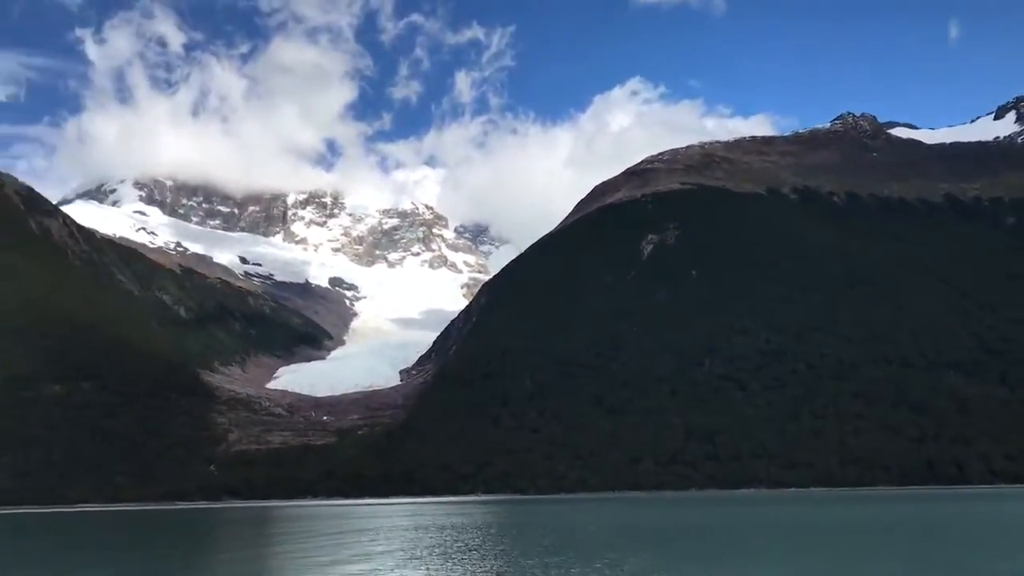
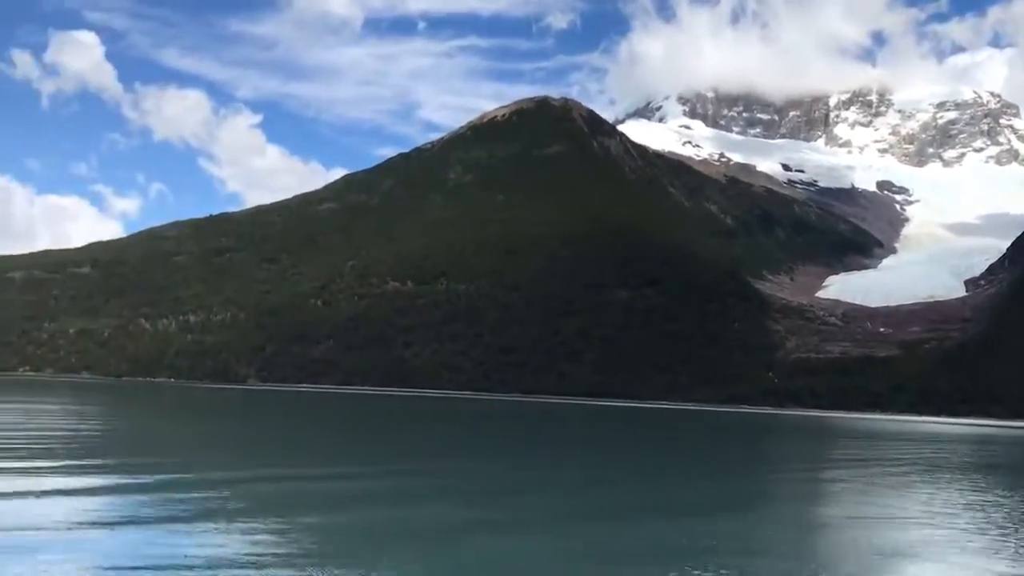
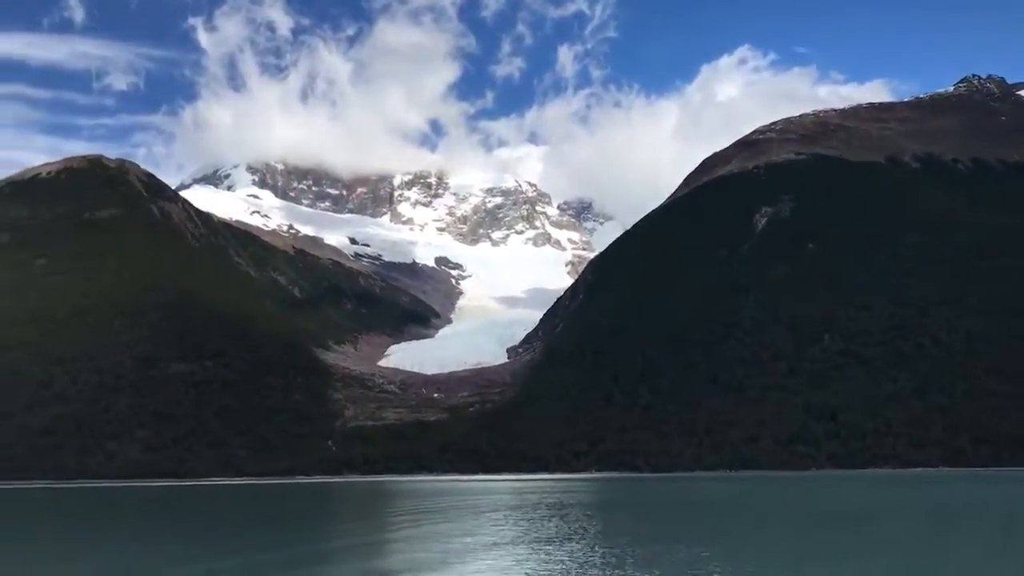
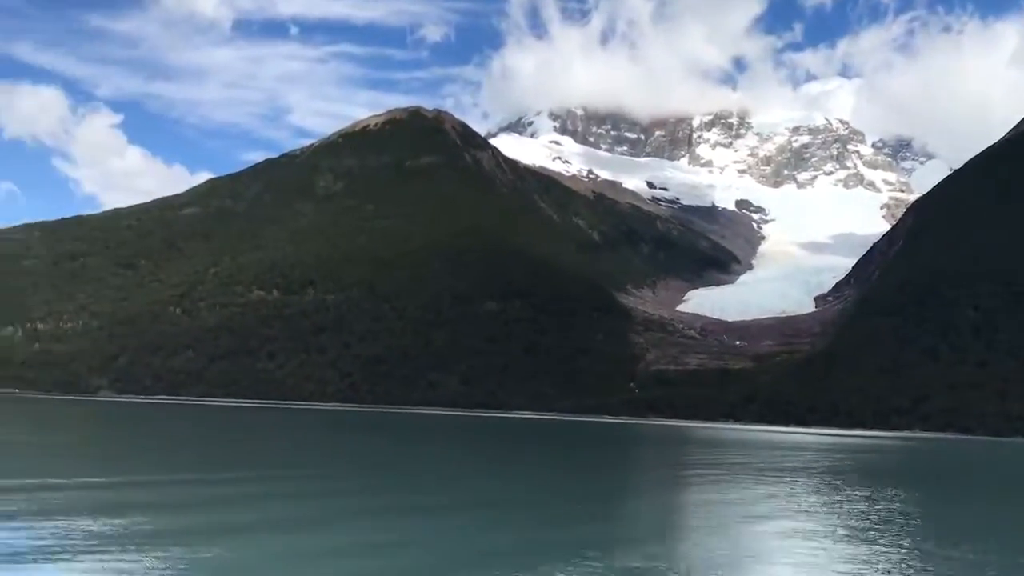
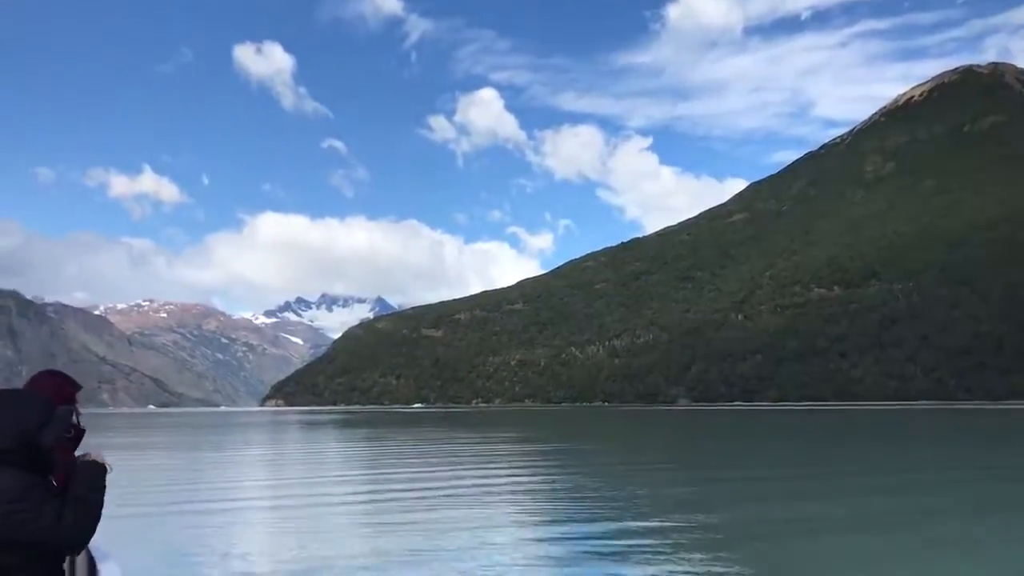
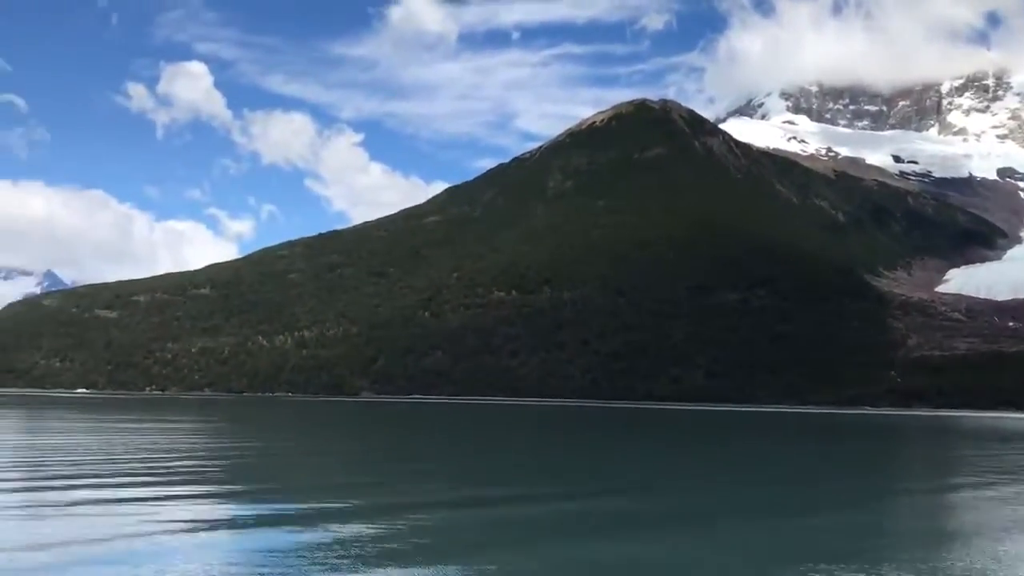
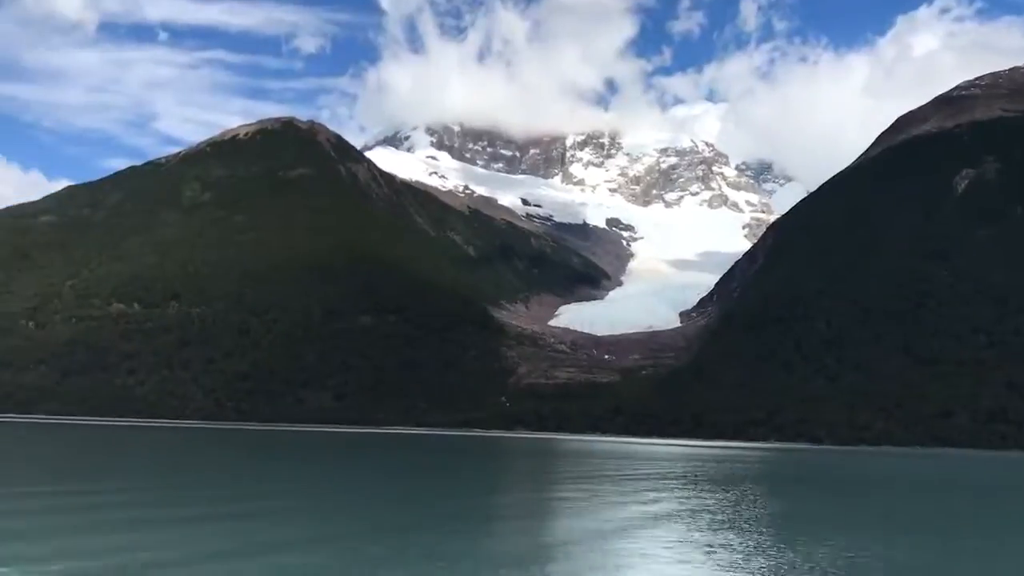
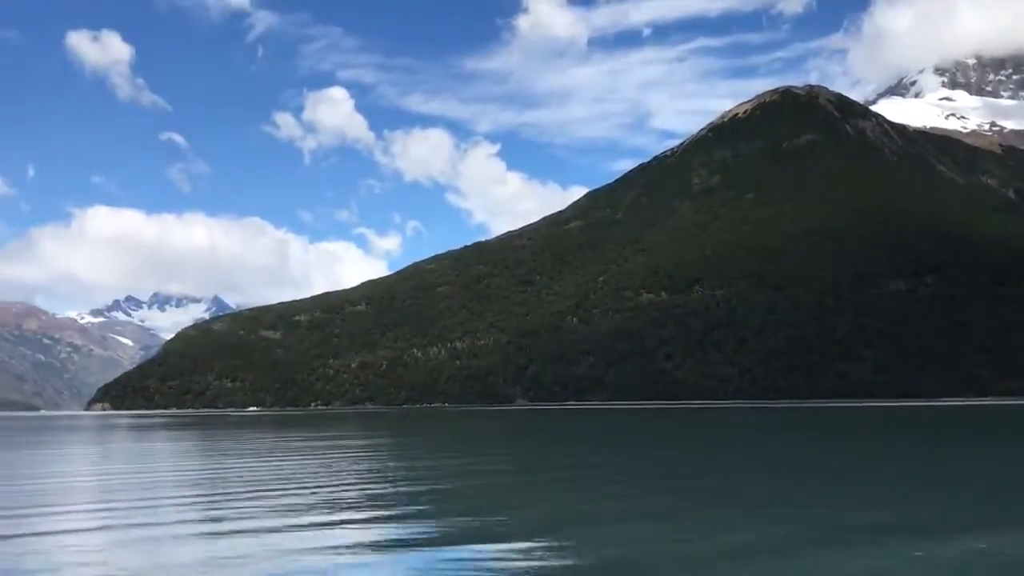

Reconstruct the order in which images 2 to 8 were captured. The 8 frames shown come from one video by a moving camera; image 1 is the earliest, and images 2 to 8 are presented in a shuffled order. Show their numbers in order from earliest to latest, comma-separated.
3, 7, 4, 2, 6, 8, 5
